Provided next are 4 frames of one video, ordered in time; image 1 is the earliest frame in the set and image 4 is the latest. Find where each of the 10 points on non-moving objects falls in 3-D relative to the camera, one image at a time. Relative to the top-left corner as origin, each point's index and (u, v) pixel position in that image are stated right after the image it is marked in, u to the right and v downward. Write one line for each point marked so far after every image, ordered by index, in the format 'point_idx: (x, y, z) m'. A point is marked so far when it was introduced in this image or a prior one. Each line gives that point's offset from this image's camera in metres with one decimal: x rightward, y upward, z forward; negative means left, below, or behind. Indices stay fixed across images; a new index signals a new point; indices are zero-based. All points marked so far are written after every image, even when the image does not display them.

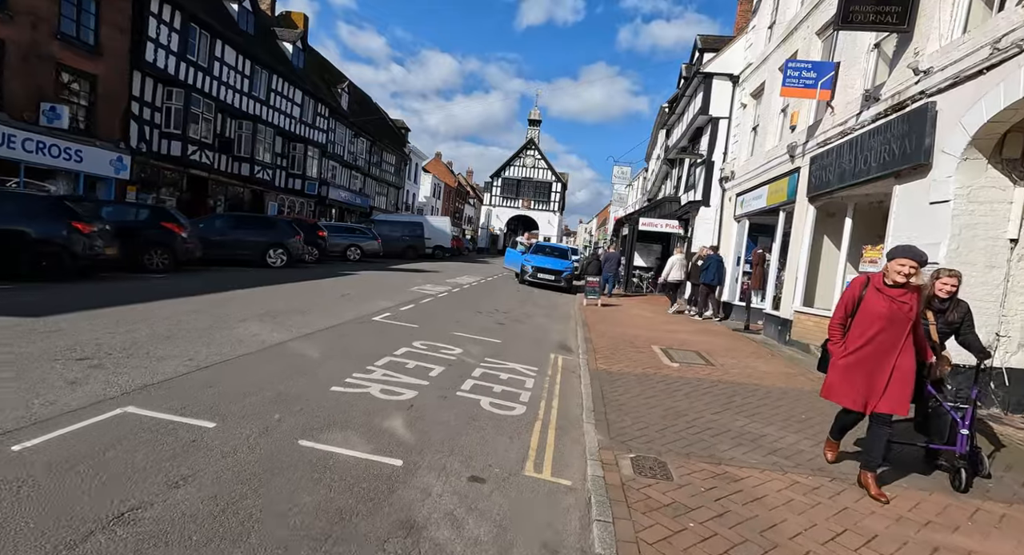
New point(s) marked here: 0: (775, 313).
0: (+5.2, -0.7, +11.1) m
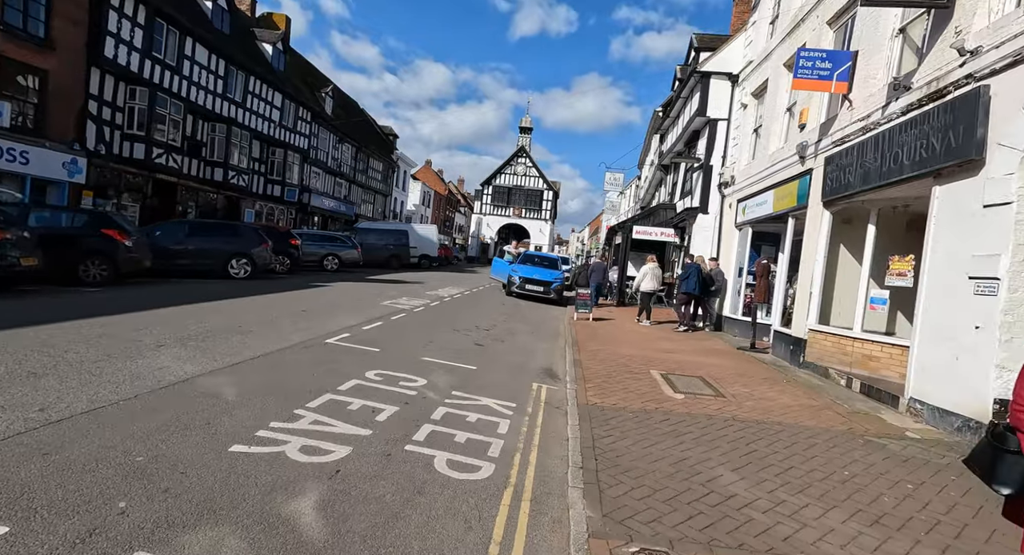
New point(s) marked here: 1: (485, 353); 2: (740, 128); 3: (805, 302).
0: (+4.9, -0.9, +10.0) m
1: (-0.4, -1.1, +8.1) m
2: (+6.0, +3.9, +14.6) m
3: (+4.8, -0.4, +9.2) m
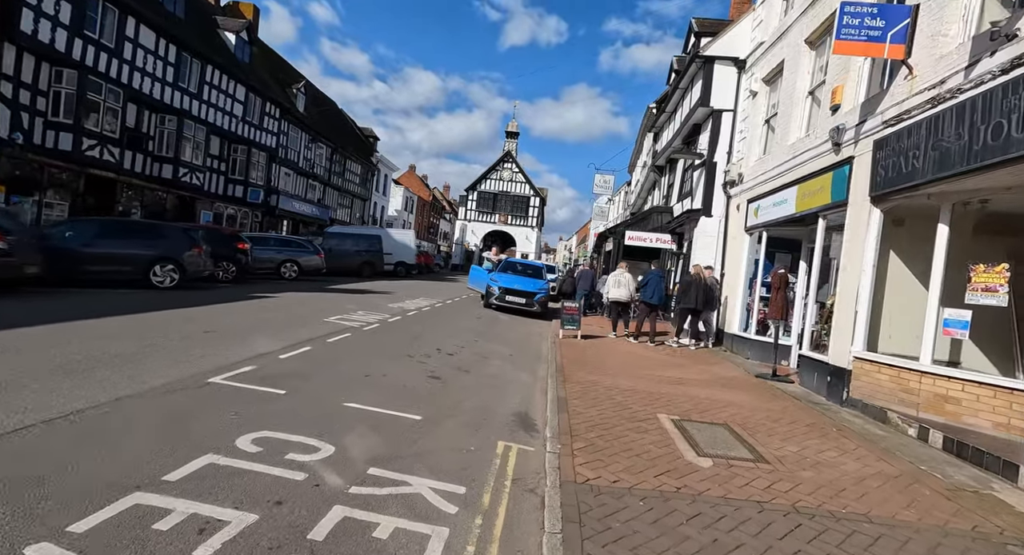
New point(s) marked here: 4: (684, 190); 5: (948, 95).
0: (+4.5, -1.1, +8.1) m
1: (-0.8, -1.3, +6.1) m
2: (+5.5, +3.7, +12.8) m
3: (+4.4, -0.6, +7.3) m
4: (+5.1, +2.6, +16.4) m
5: (+4.6, +1.9, +5.9) m
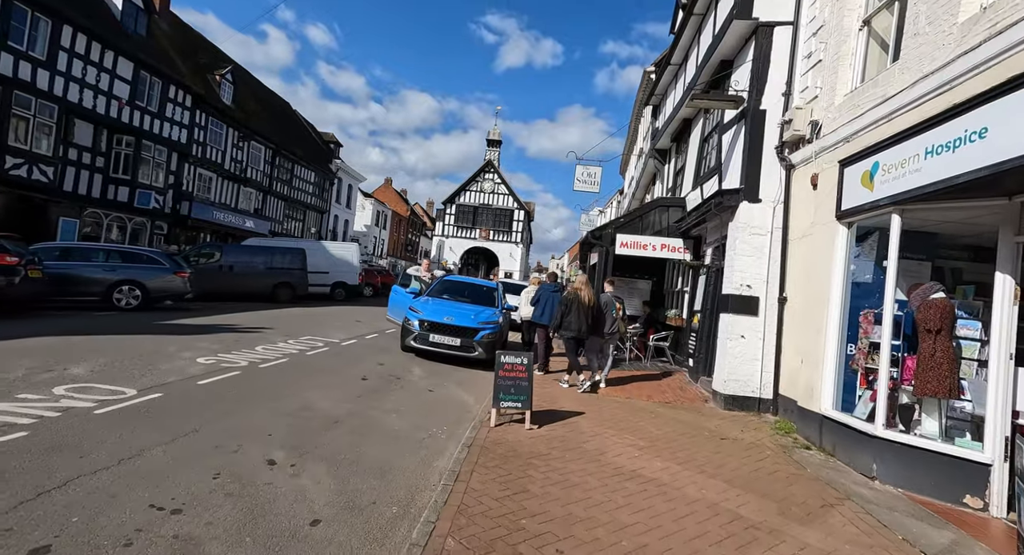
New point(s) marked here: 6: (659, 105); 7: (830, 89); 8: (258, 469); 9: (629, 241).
0: (+3.2, -1.3, +2.4) m
1: (-2.0, -1.4, +0.3) m
2: (+4.1, +3.3, +7.3) m
3: (+3.2, -0.8, +1.6) m
4: (+3.7, +2.1, +10.9) m
5: (+3.3, +1.8, +0.2) m
6: (+4.2, +4.9, +15.9) m
7: (+4.1, +2.4, +7.1) m
8: (-1.9, -1.4, +4.3) m
9: (+2.2, +0.7, +10.4) m
